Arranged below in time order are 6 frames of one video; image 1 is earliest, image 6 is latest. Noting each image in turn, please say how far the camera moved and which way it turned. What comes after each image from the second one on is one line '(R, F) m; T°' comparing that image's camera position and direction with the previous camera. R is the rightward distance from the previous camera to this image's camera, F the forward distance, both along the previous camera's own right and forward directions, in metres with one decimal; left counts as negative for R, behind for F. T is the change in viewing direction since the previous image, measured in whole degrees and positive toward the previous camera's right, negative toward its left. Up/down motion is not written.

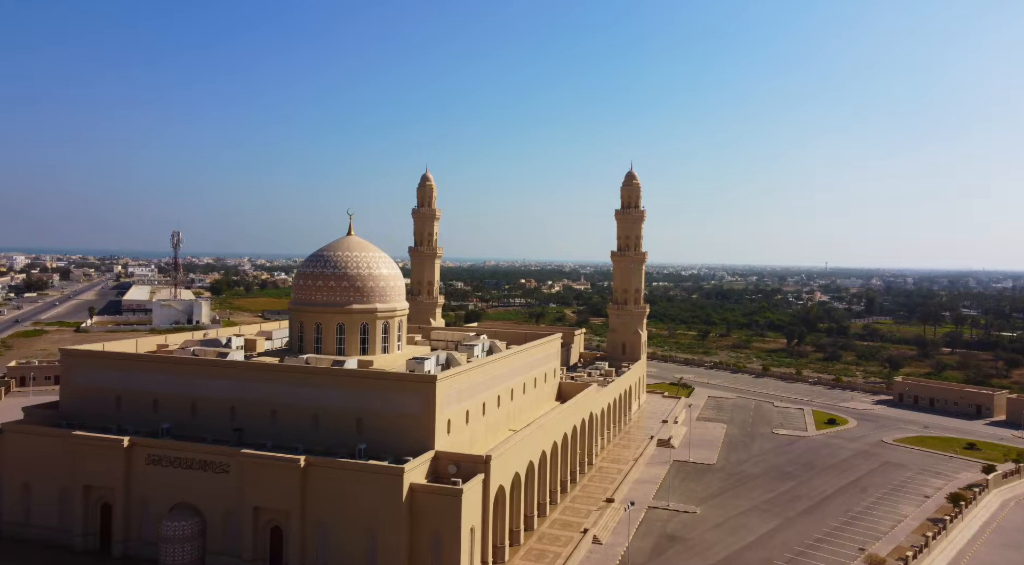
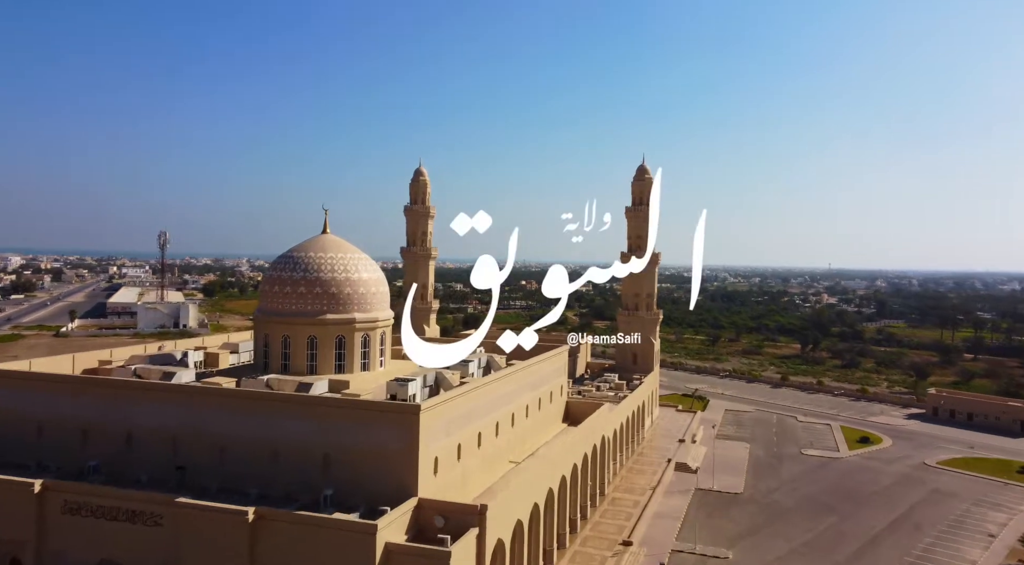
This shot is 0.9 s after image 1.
(0.0, +4.1) m; 0°
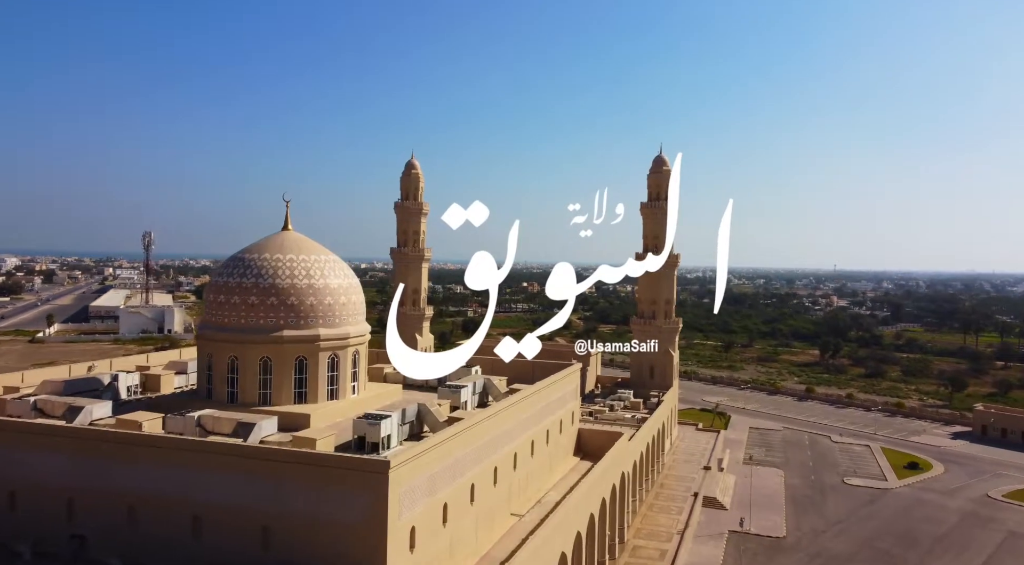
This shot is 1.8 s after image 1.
(0.0, +4.6) m; 0°
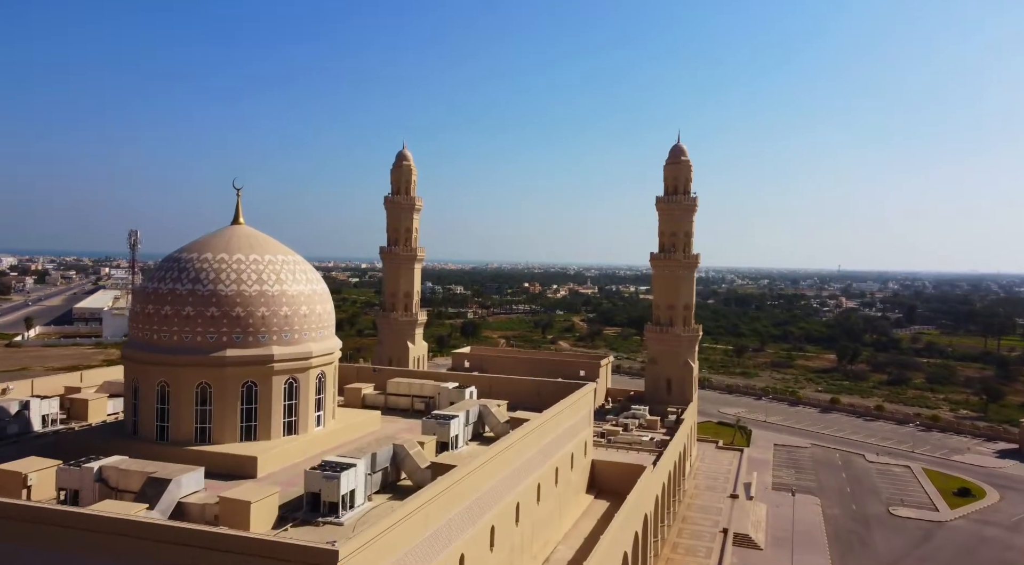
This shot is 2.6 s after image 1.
(0.0, +3.9) m; 0°
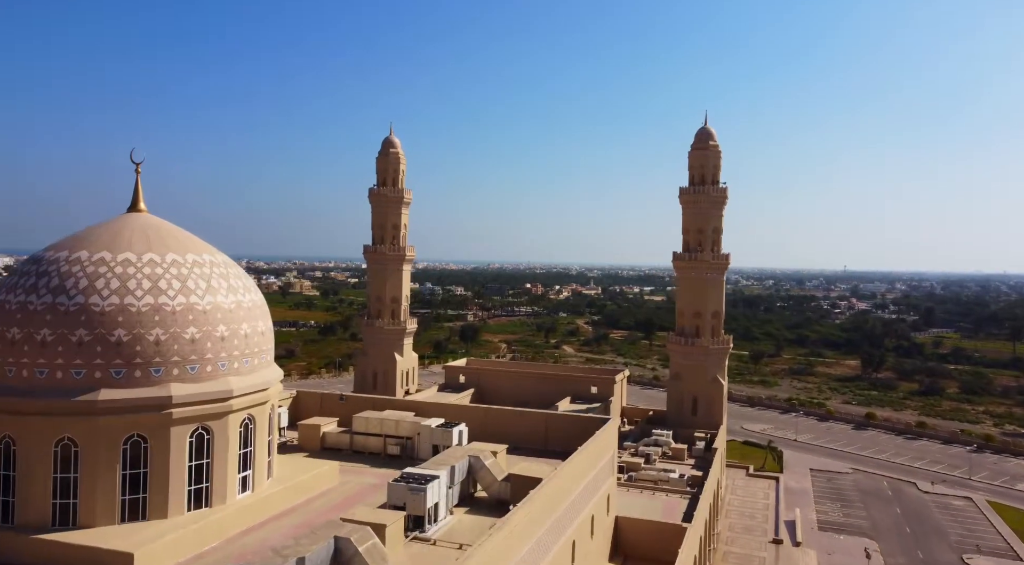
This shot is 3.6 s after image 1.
(0.0, +4.7) m; 0°
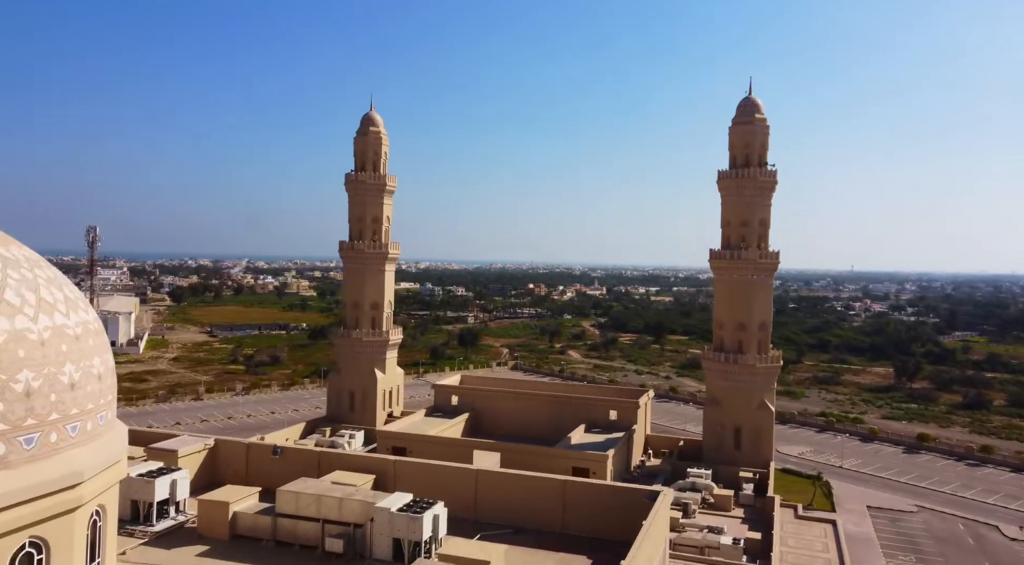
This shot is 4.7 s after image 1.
(0.0, +5.4) m; 0°
